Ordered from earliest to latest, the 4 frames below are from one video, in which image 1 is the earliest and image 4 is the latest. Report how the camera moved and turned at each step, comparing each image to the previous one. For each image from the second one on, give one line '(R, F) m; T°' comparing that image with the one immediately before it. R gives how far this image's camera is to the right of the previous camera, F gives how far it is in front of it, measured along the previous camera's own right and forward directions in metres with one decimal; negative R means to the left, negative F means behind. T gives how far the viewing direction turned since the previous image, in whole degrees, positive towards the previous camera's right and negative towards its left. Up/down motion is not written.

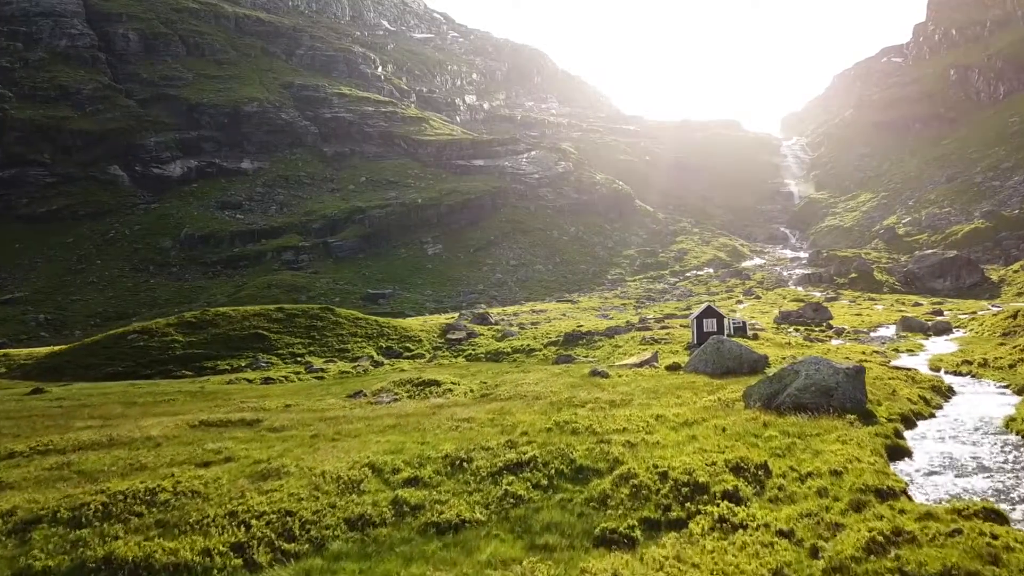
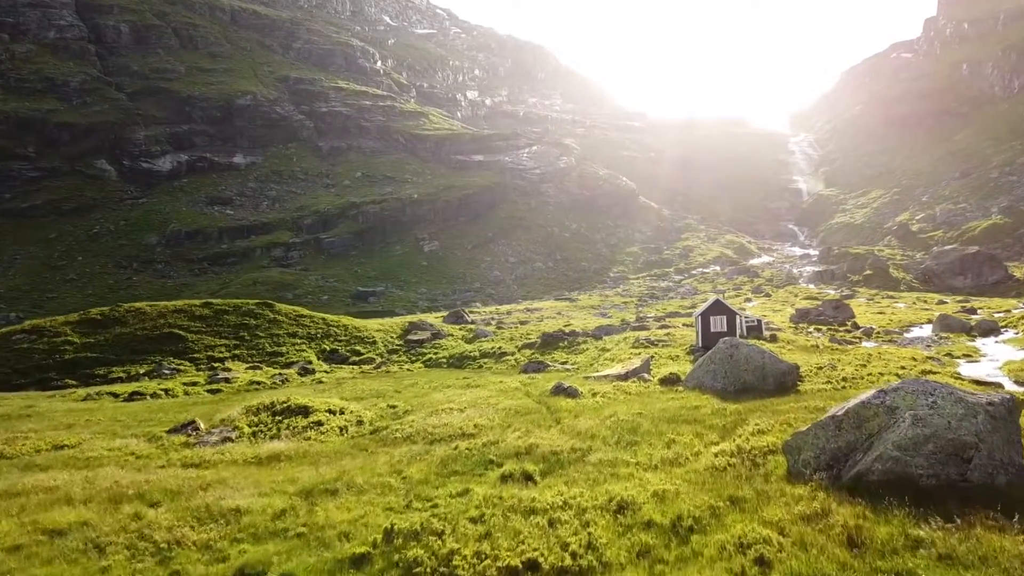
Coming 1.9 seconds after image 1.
(+2.4, +10.4) m; 0°
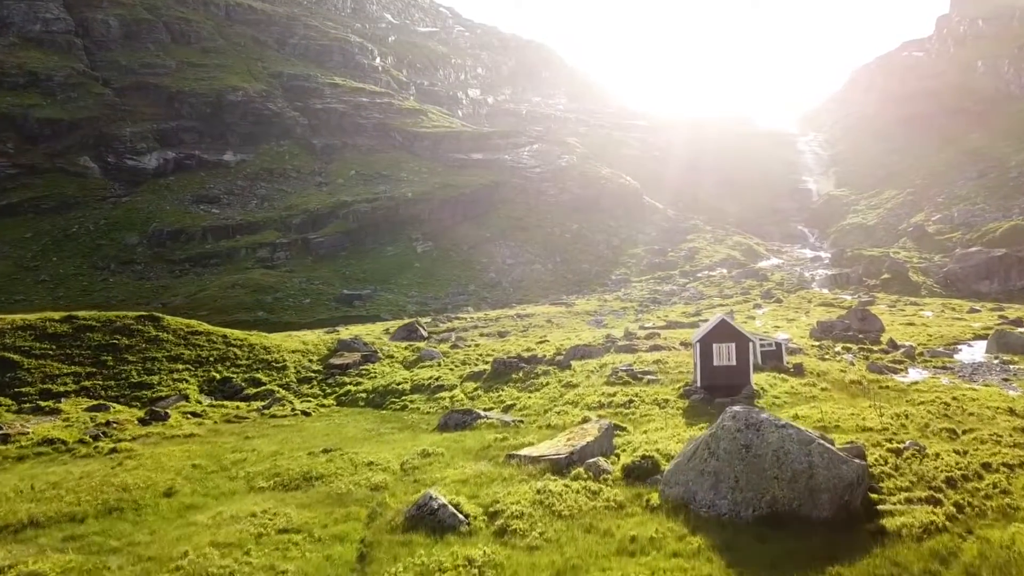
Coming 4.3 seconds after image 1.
(+3.2, +12.3) m; 0°
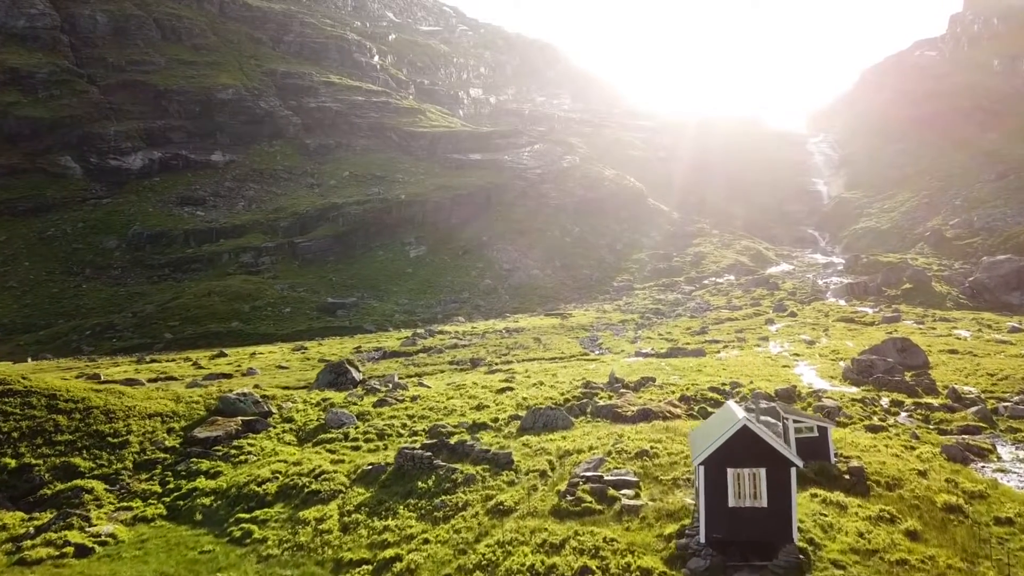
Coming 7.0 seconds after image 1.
(+3.0, +12.8) m; 0°
